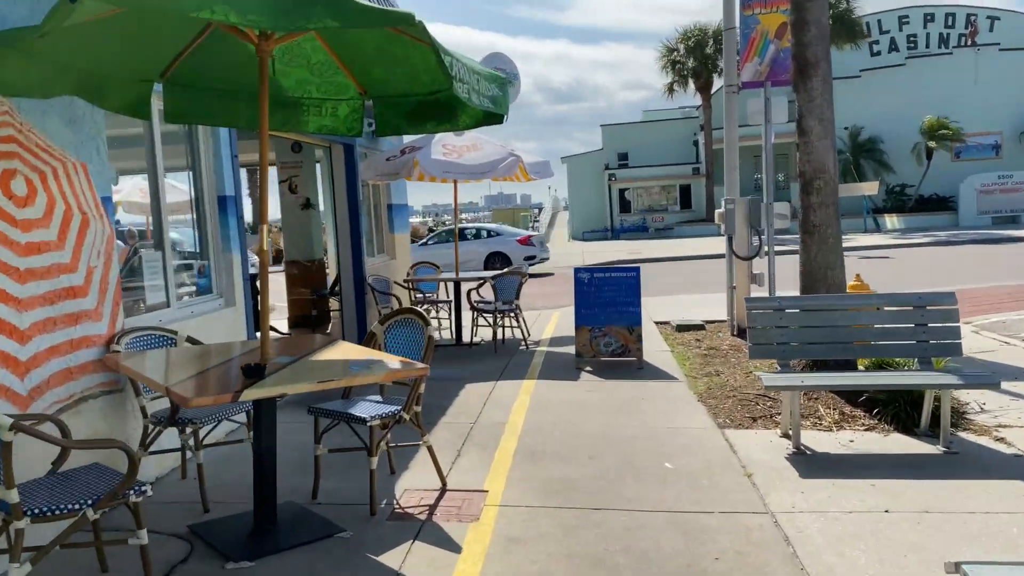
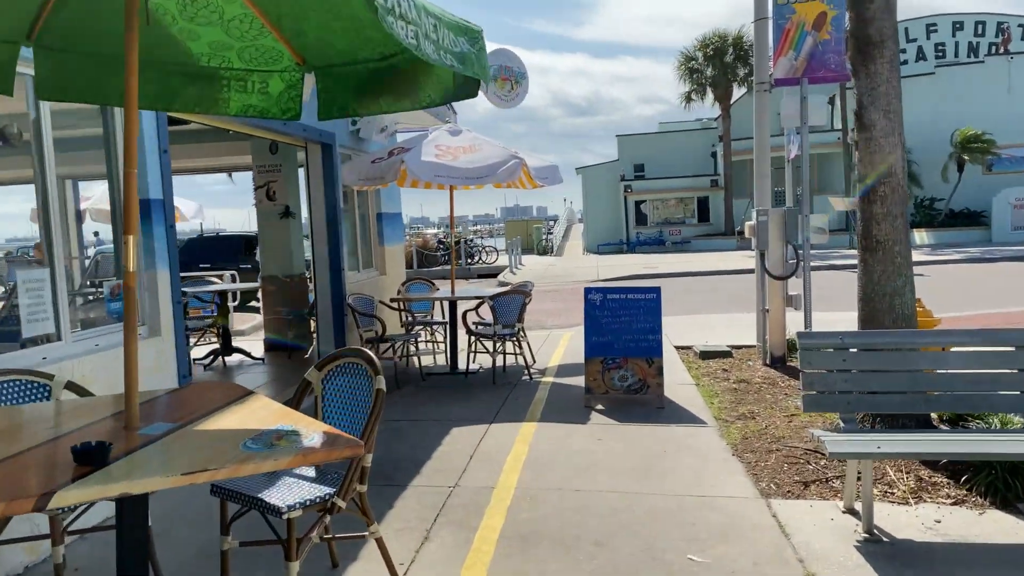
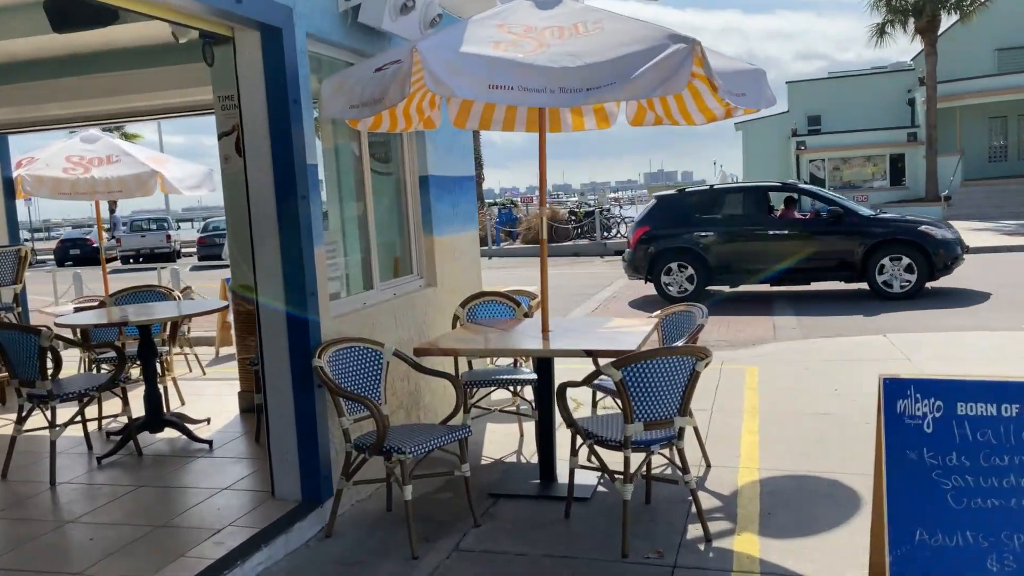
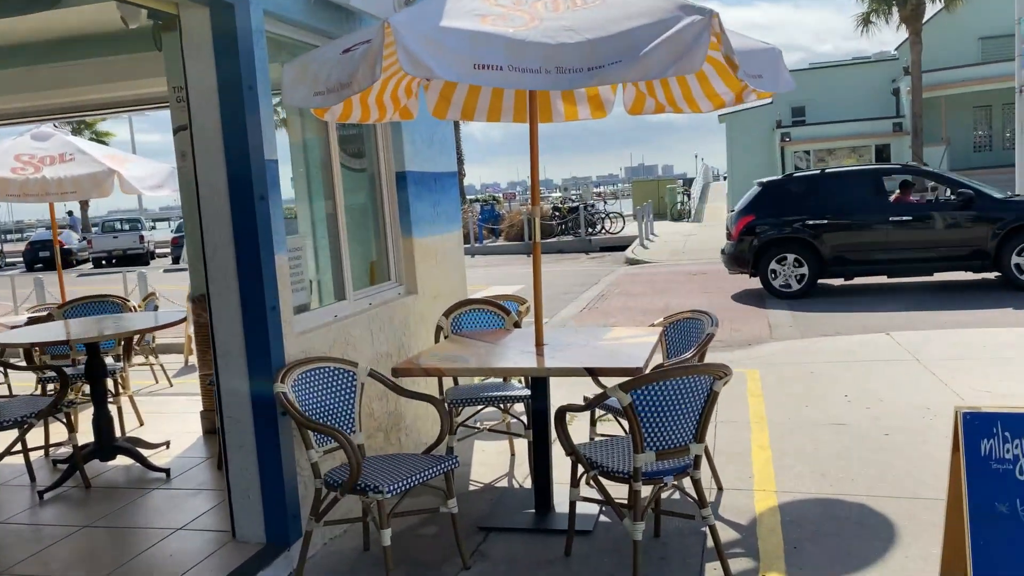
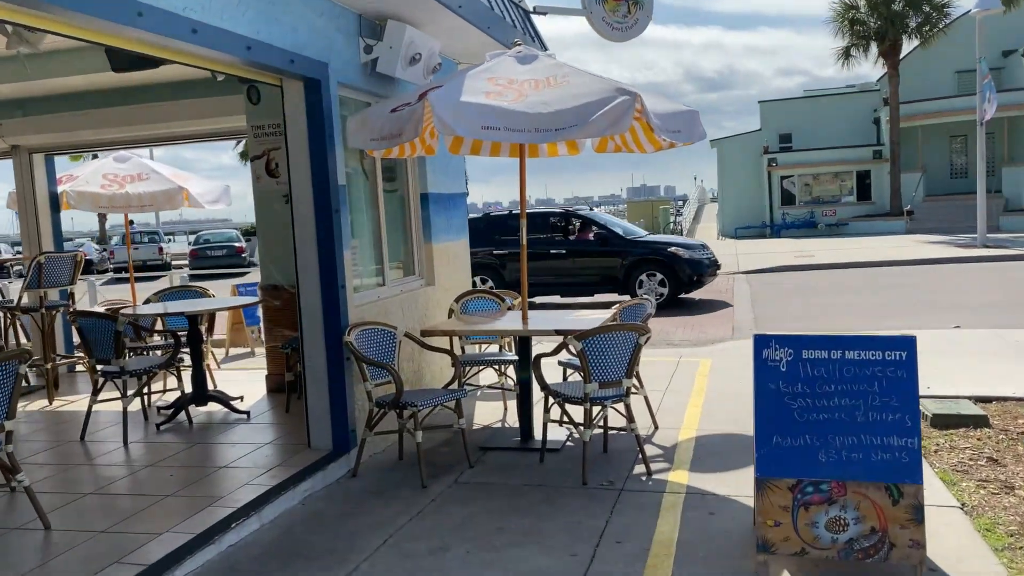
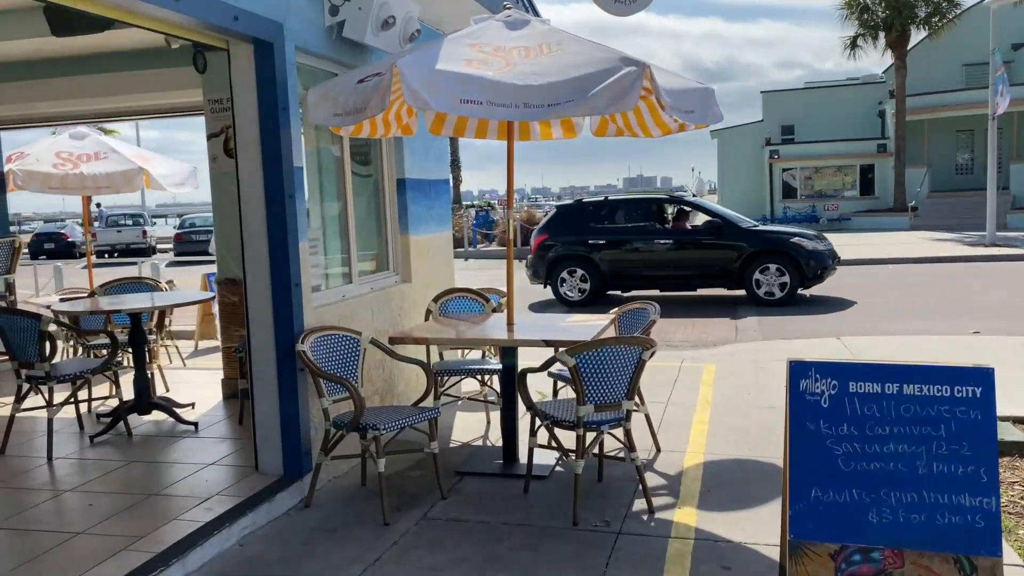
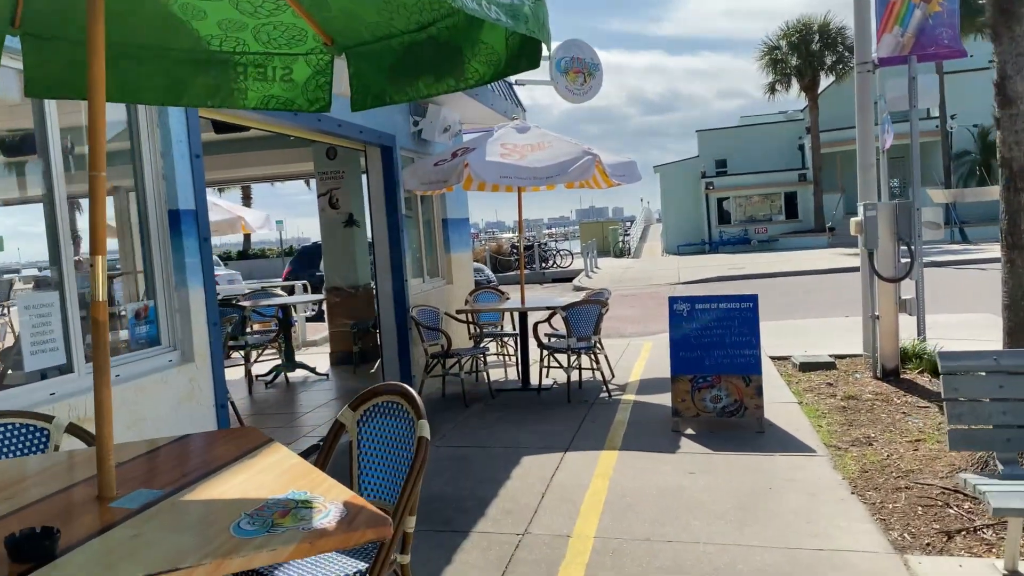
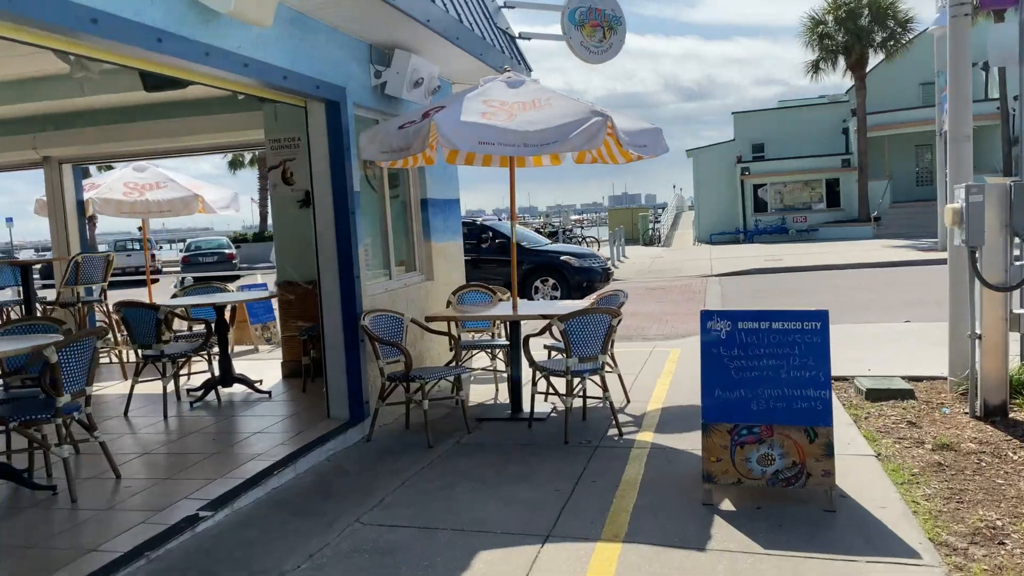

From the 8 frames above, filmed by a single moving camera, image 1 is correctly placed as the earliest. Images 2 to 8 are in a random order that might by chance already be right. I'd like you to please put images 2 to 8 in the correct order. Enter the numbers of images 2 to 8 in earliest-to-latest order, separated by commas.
2, 7, 8, 5, 6, 3, 4
